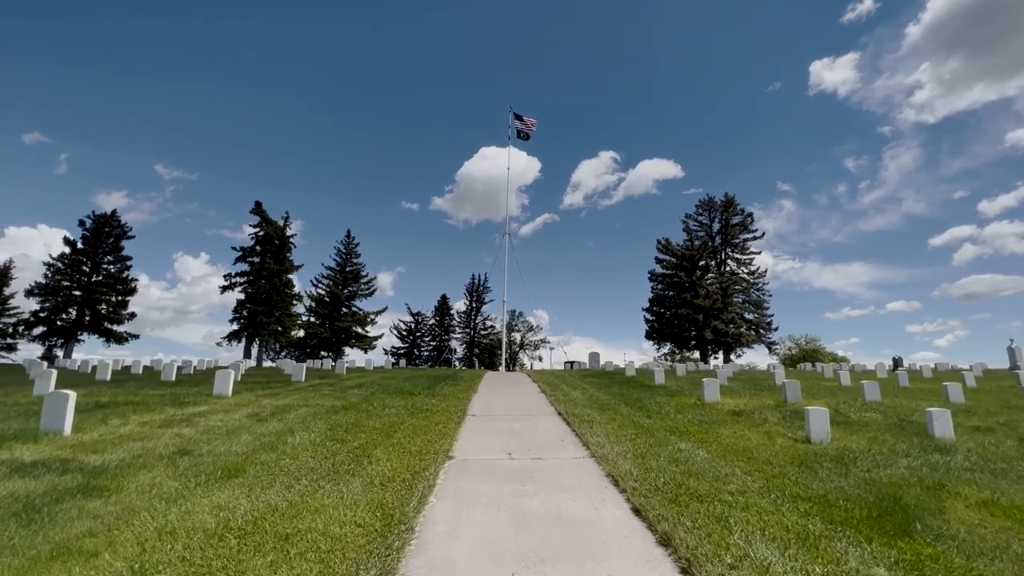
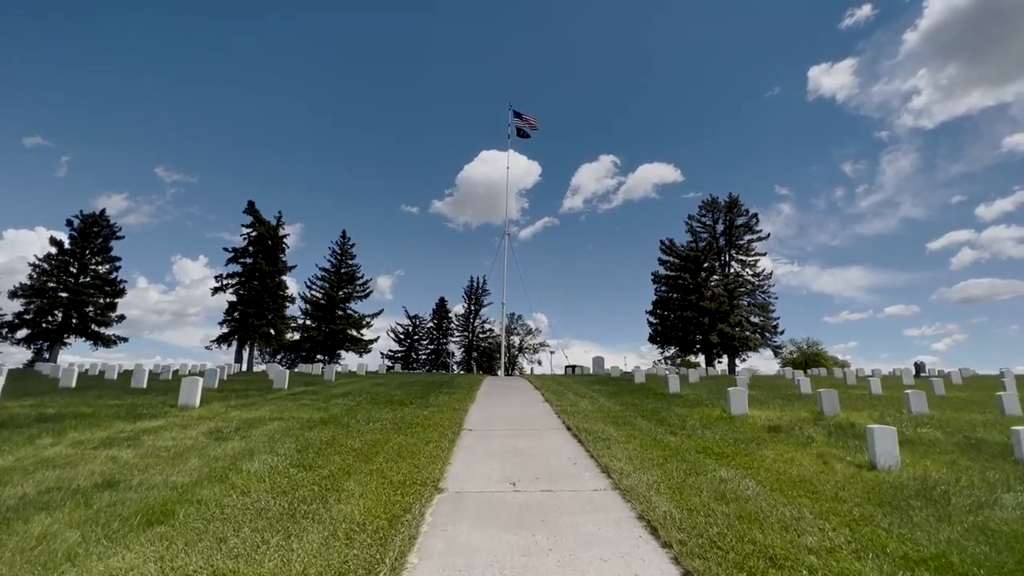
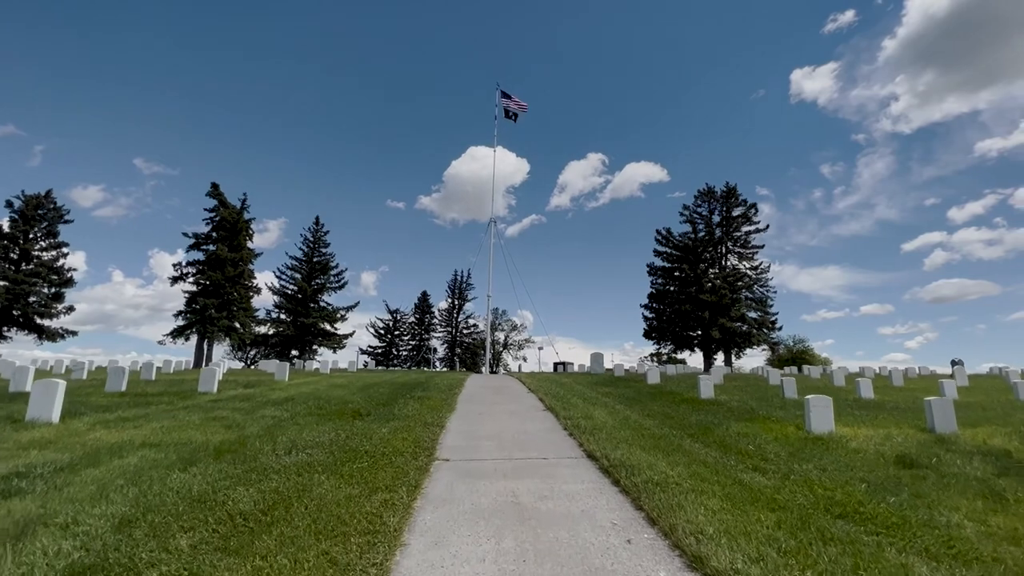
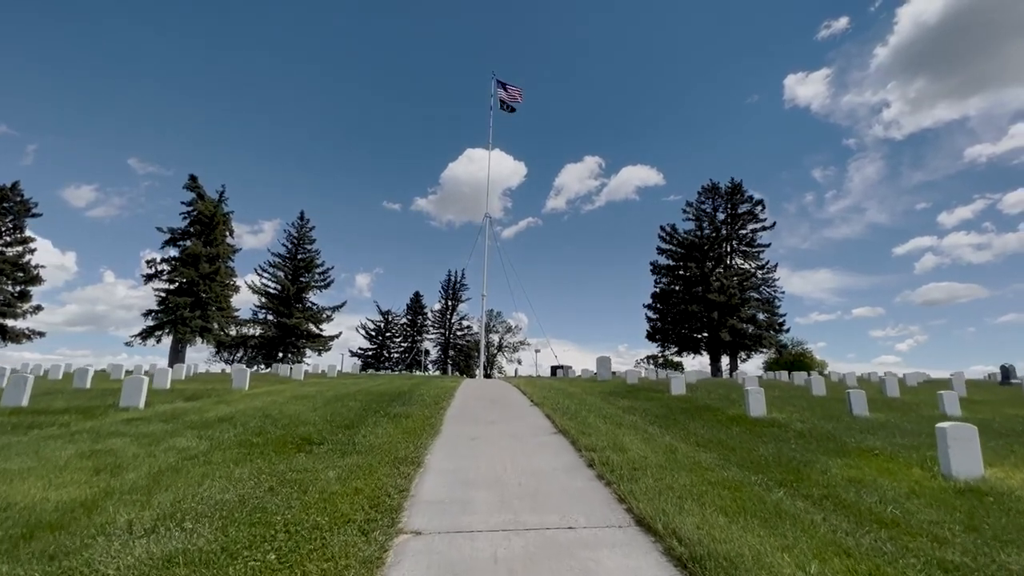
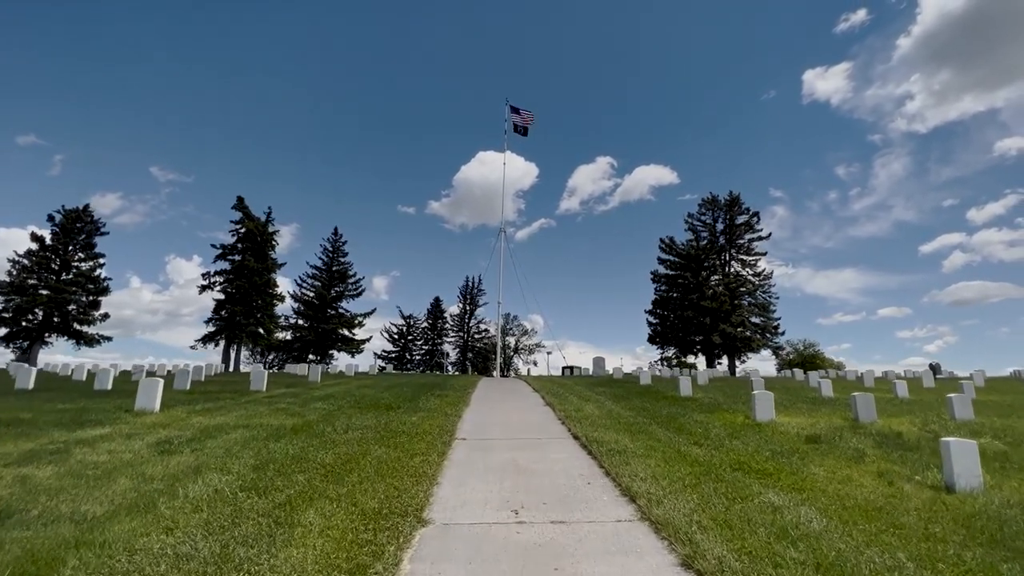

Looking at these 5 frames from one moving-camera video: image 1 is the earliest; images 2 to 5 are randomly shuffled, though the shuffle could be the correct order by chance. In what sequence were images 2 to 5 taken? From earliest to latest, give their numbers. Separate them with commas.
2, 5, 3, 4
